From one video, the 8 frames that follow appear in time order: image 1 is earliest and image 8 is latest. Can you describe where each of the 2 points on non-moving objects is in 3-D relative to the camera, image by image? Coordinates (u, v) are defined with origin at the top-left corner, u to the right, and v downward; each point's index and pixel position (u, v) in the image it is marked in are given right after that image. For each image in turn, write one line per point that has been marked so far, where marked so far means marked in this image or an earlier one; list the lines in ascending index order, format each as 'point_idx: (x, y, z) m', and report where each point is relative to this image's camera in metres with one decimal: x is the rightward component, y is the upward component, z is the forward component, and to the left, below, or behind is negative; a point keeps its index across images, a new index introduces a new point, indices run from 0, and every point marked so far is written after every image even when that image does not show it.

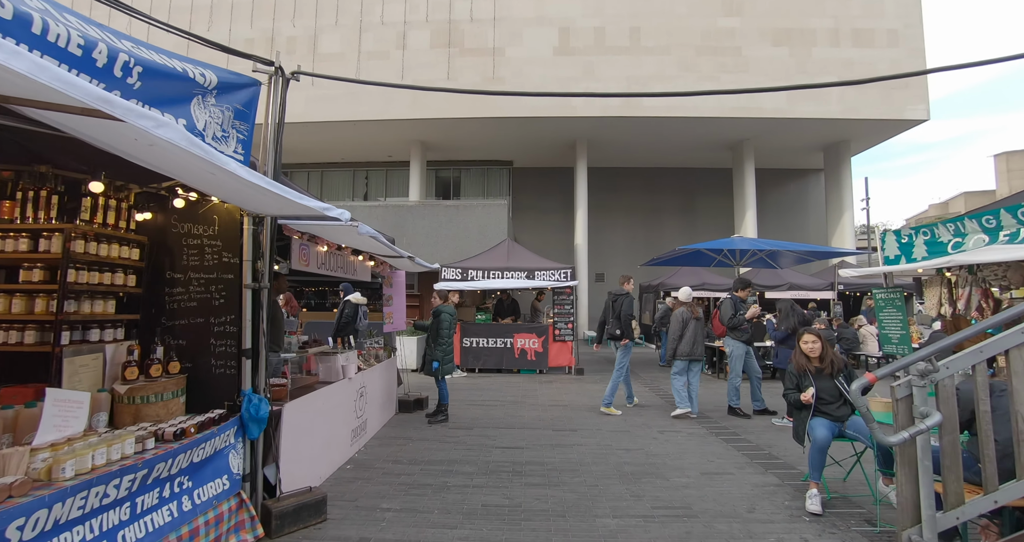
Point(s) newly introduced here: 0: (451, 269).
0: (-1.5, 0.0, +11.1) m
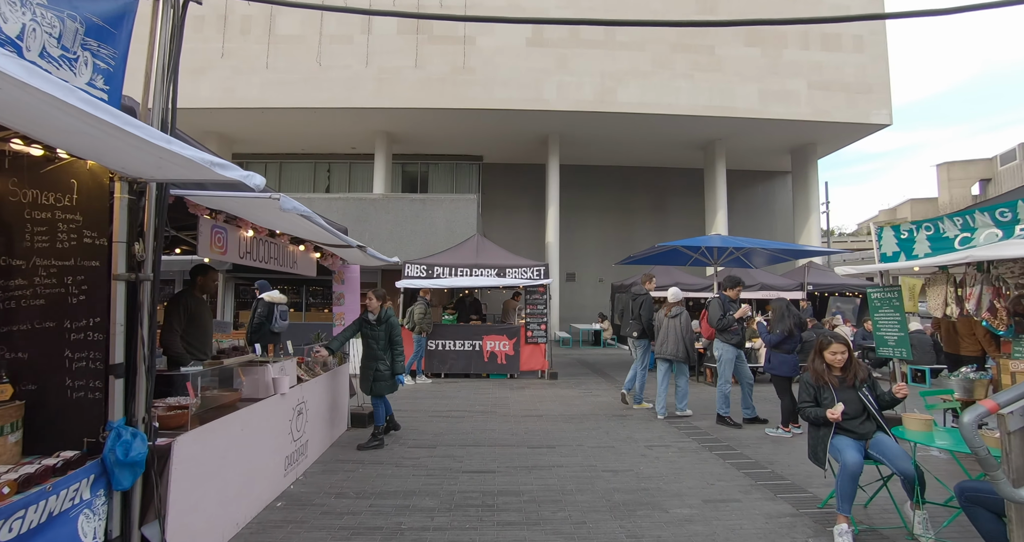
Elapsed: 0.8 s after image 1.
0: (-2.1, +0.1, +10.2) m
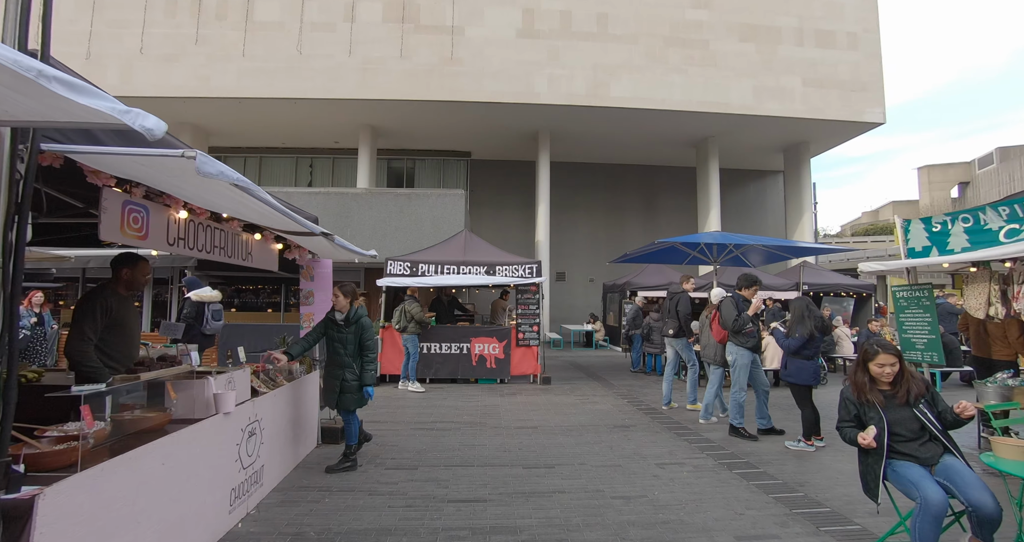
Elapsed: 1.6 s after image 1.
0: (-2.3, +0.2, +9.5) m
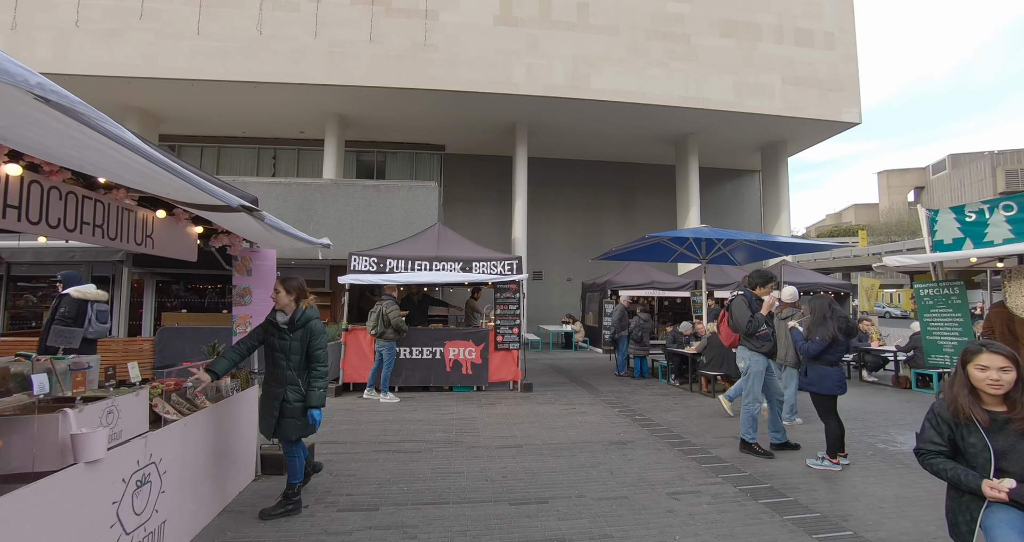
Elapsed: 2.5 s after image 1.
0: (-2.7, +0.2, +8.5) m
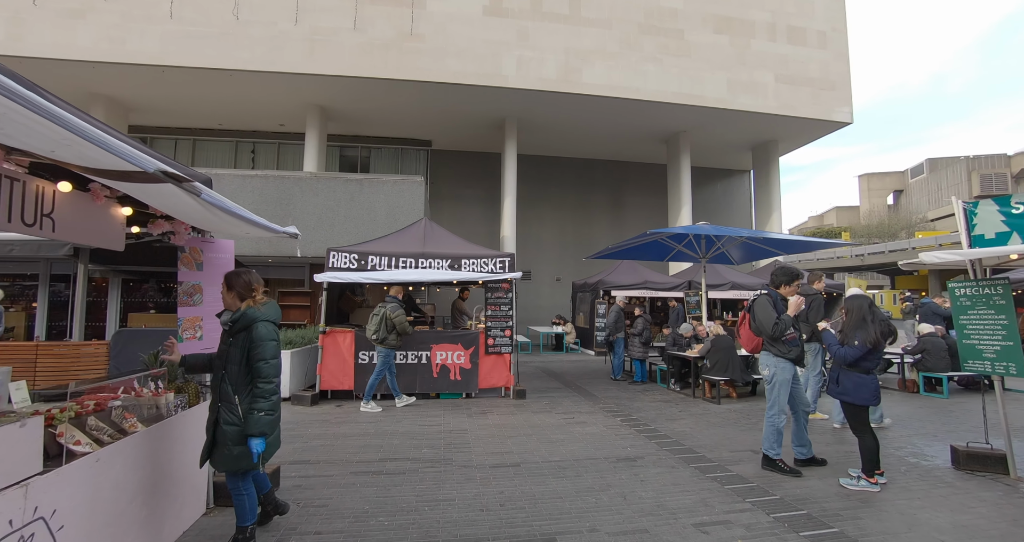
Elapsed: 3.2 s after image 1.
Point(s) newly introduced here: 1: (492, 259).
0: (-2.8, +0.3, +7.9) m
1: (-0.4, +0.2, +8.1) m
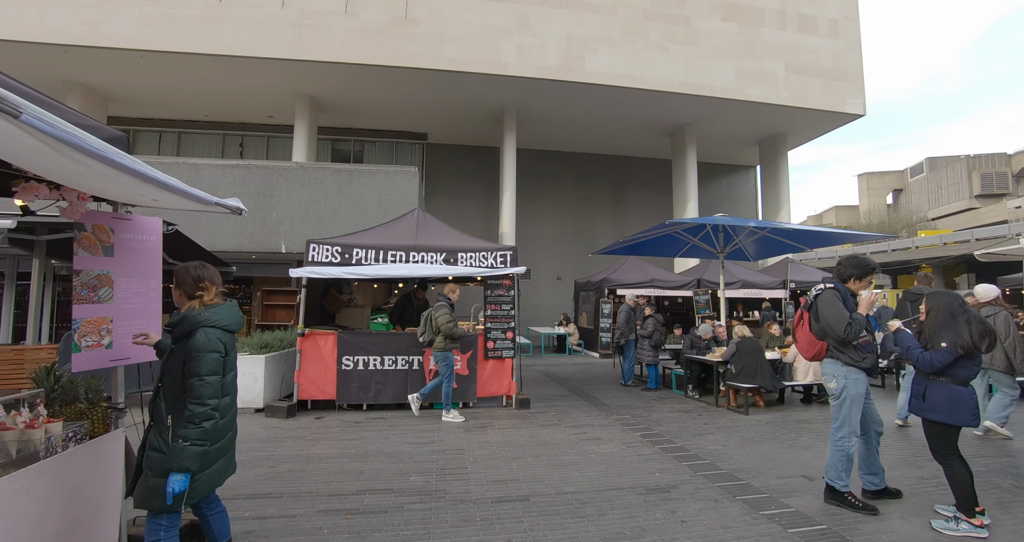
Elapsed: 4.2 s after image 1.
0: (-2.8, +0.4, +7.0) m
1: (-0.3, +0.3, +7.3) m
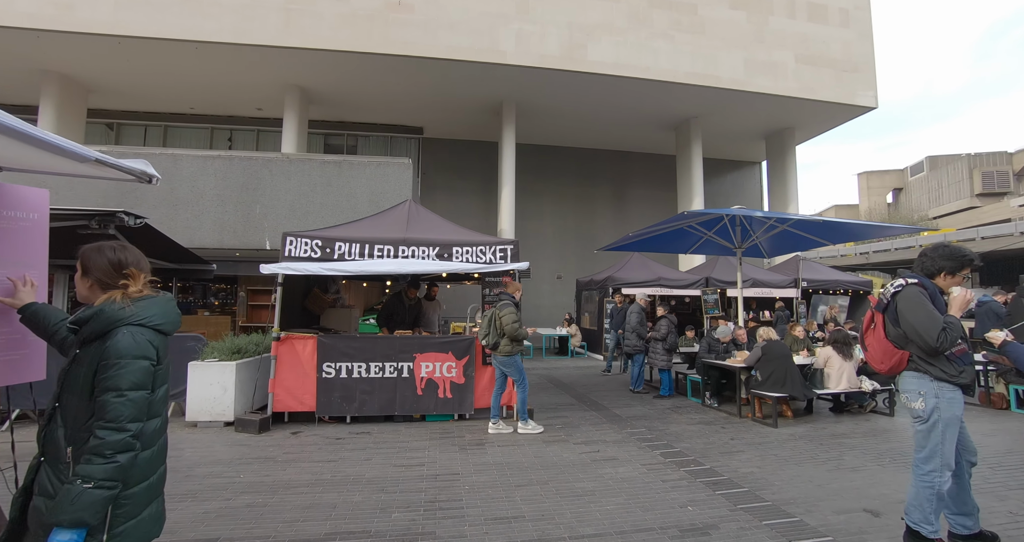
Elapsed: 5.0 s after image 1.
0: (-2.8, +0.4, +6.3) m
1: (-0.3, +0.3, +6.6) m
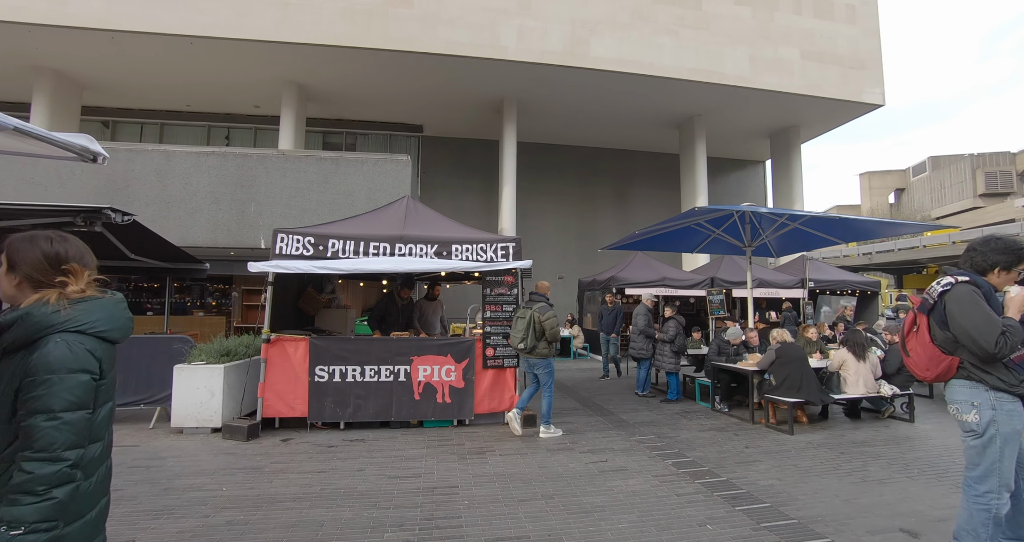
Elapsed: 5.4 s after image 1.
0: (-2.7, +0.4, +6.0) m
1: (-0.3, +0.4, +6.3) m
